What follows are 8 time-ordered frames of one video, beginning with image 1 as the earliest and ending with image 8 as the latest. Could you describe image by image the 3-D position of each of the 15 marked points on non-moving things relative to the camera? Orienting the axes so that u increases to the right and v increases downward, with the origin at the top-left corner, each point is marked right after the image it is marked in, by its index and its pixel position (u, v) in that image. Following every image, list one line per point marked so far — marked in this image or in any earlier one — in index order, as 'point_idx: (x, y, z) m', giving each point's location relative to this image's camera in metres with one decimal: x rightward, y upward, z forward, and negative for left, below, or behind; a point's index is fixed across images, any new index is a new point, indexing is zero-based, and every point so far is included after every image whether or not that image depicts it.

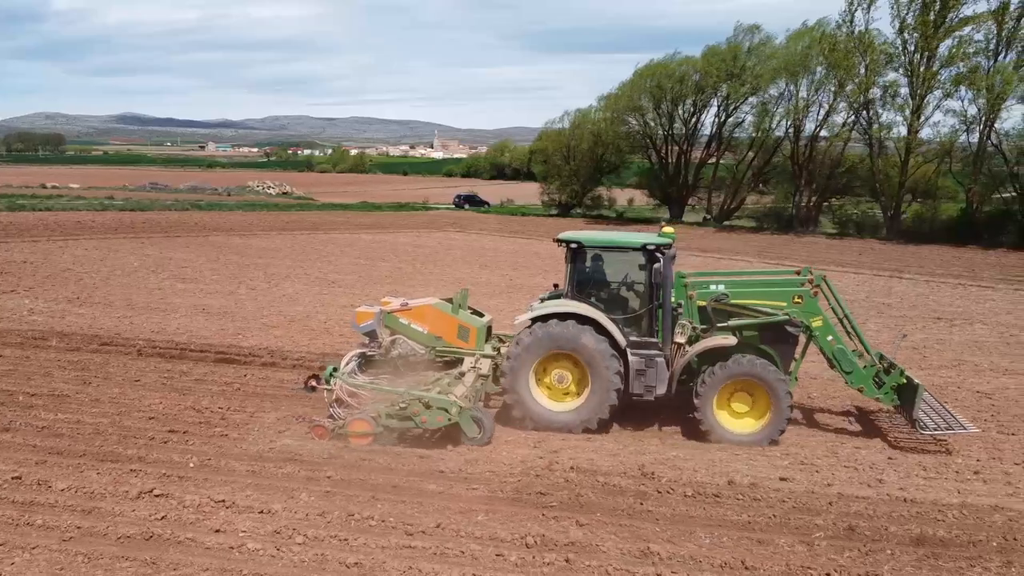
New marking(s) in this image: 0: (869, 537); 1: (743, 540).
0: (+2.3, -1.6, +5.2) m
1: (+1.5, -1.6, +5.2) m
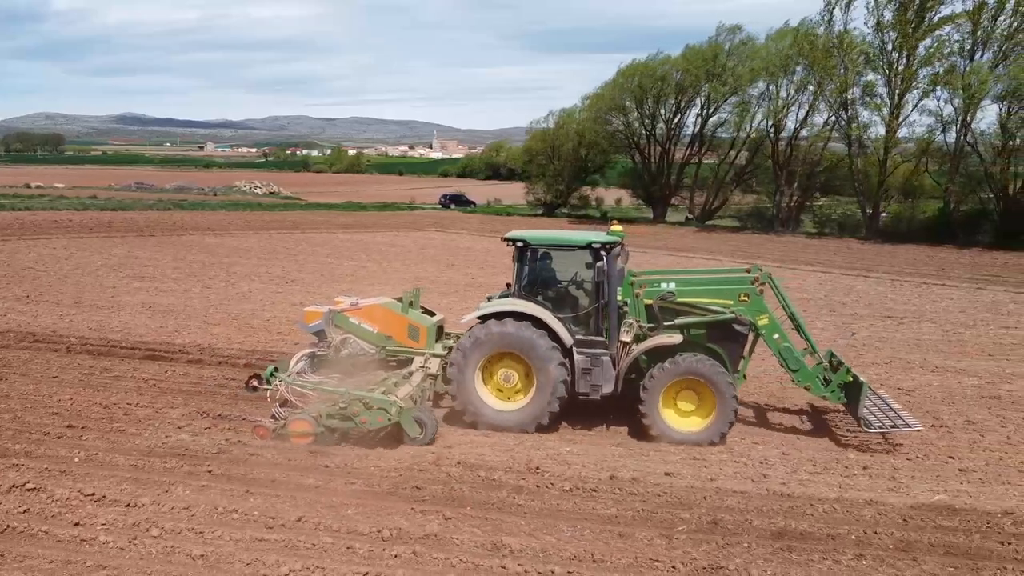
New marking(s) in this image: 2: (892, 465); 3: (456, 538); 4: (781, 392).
0: (+1.4, -1.6, +5.3) m
1: (+0.6, -1.6, +5.2) m
2: (+3.1, -1.5, +6.6) m
3: (-0.3, -1.6, +5.0) m
4: (+3.1, -1.2, +9.3) m
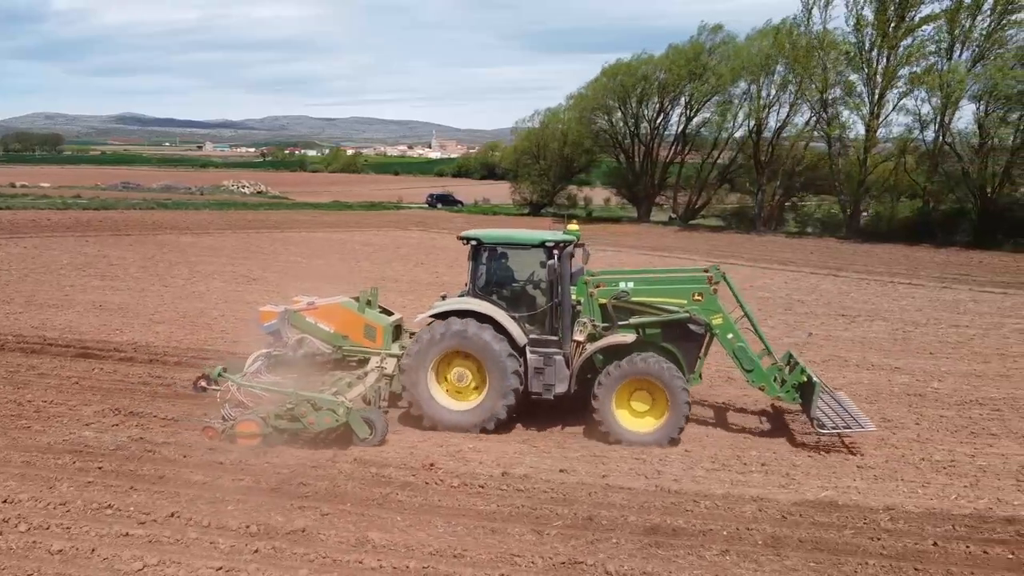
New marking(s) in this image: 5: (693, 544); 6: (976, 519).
0: (+0.6, -1.6, +5.3) m
1: (-0.2, -1.6, +5.2) m
2: (+2.3, -1.4, +6.6) m
3: (-1.2, -1.5, +5.0) m
4: (+2.3, -1.2, +9.3) m
5: (+1.1, -1.6, +5.0) m
6: (+3.1, -1.6, +5.5) m
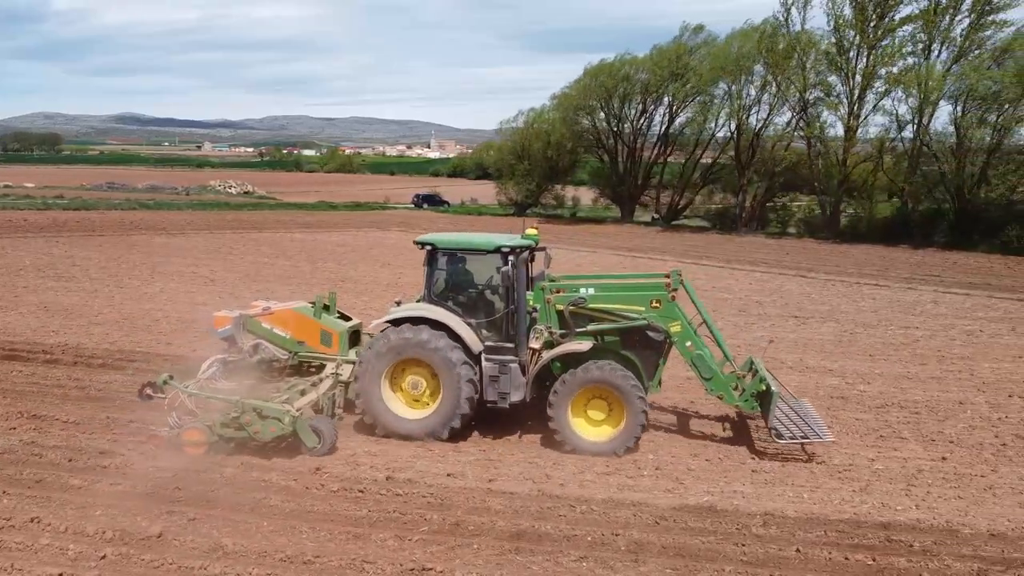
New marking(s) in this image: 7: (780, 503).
0: (-0.3, -1.6, +5.2) m
1: (-1.1, -1.6, +5.2) m
2: (+1.4, -1.5, +6.6) m
3: (-2.0, -1.6, +5.0) m
4: (+1.4, -1.2, +9.3) m
5: (+0.3, -1.6, +5.0) m
6: (+2.3, -1.6, +5.5) m
7: (+1.9, -1.6, +5.8) m
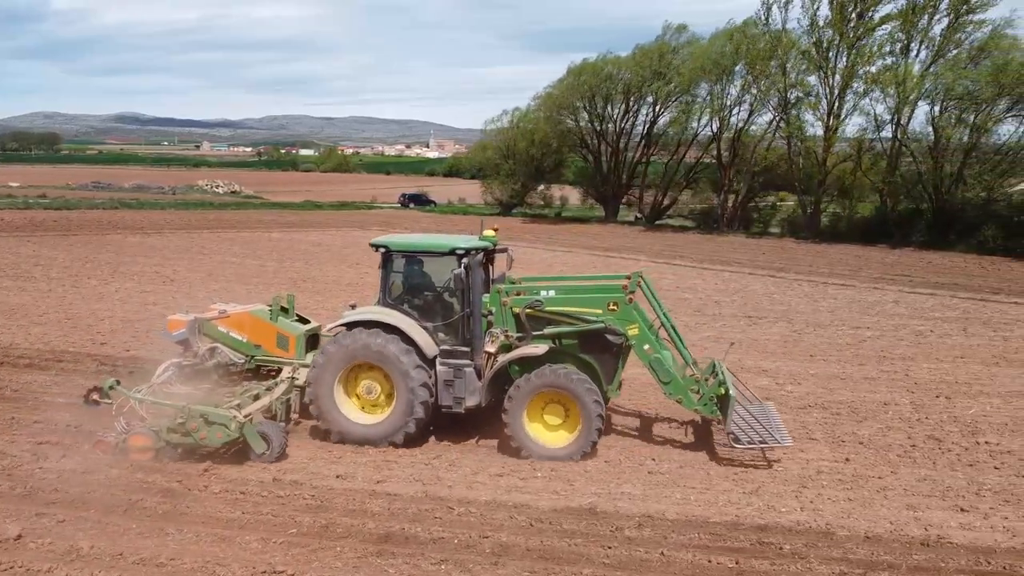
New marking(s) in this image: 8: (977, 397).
0: (-1.1, -1.6, +5.2) m
1: (-2.0, -1.6, +5.1) m
2: (+0.6, -1.5, +6.5) m
3: (-2.9, -1.6, +4.9) m
4: (+0.6, -1.2, +9.3) m
5: (-0.6, -1.6, +5.0) m
6: (+1.4, -1.6, +5.4) m
7: (+1.1, -1.6, +5.8) m
8: (+5.3, -1.2, +9.1) m
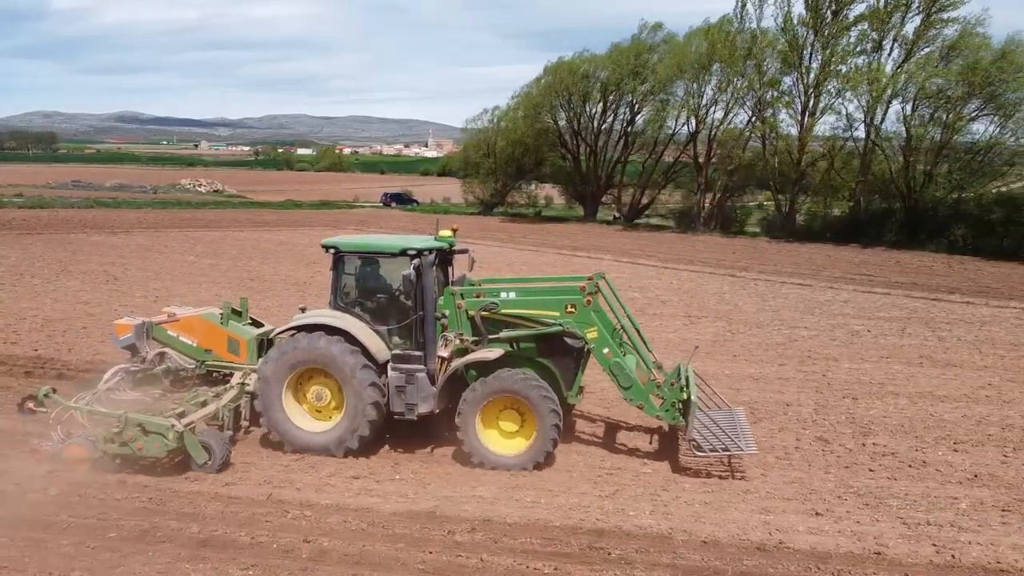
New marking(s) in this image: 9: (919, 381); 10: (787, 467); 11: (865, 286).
0: (-2.2, -1.6, +5.0) m
1: (-3.1, -1.6, +5.0) m
2: (-0.5, -1.5, +6.4) m
3: (-4.0, -1.5, +4.8) m
4: (-0.5, -1.2, +9.1) m
5: (-1.7, -1.6, +4.8) m
6: (+0.3, -1.6, +5.3) m
7: (0.0, -1.5, +5.6) m
8: (+4.2, -1.2, +9.0) m
9: (+5.0, -1.1, +9.8) m
10: (+2.3, -1.5, +6.7) m
11: (+8.5, +0.1, +19.5) m
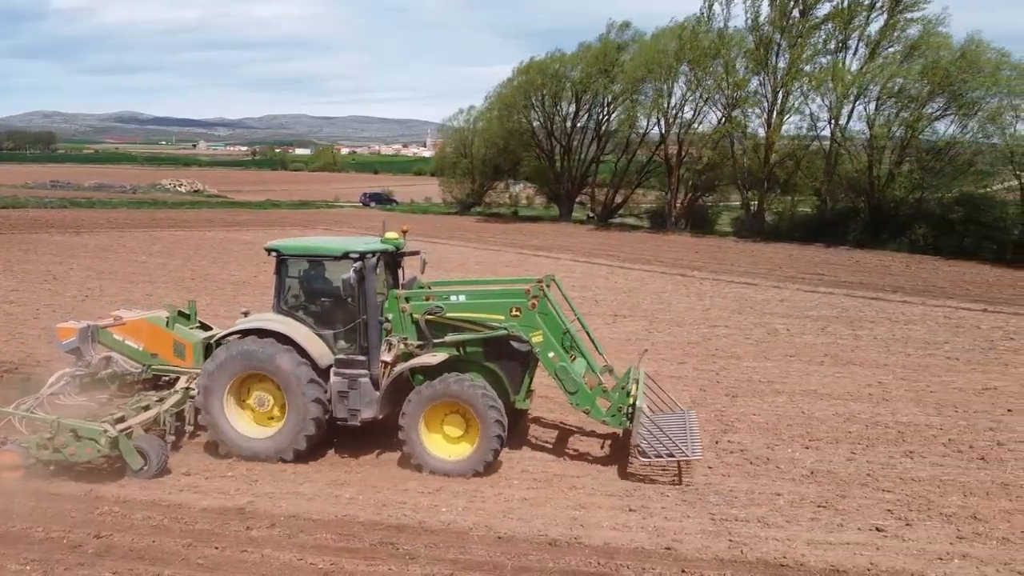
0: (-3.5, -1.6, +5.1) m
1: (-4.4, -1.6, +5.0) m
2: (-1.8, -1.4, +6.4) m
3: (-5.3, -1.5, +4.8) m
4: (-1.8, -1.2, +9.2) m
5: (-3.0, -1.6, +4.9) m
6: (-1.0, -1.6, +5.3) m
7: (-1.4, -1.5, +5.7) m
8: (+2.8, -1.2, +9.0) m
9: (+3.7, -1.1, +9.8) m
10: (+1.0, -1.5, +6.7) m
11: (+7.2, +0.1, +19.6) m
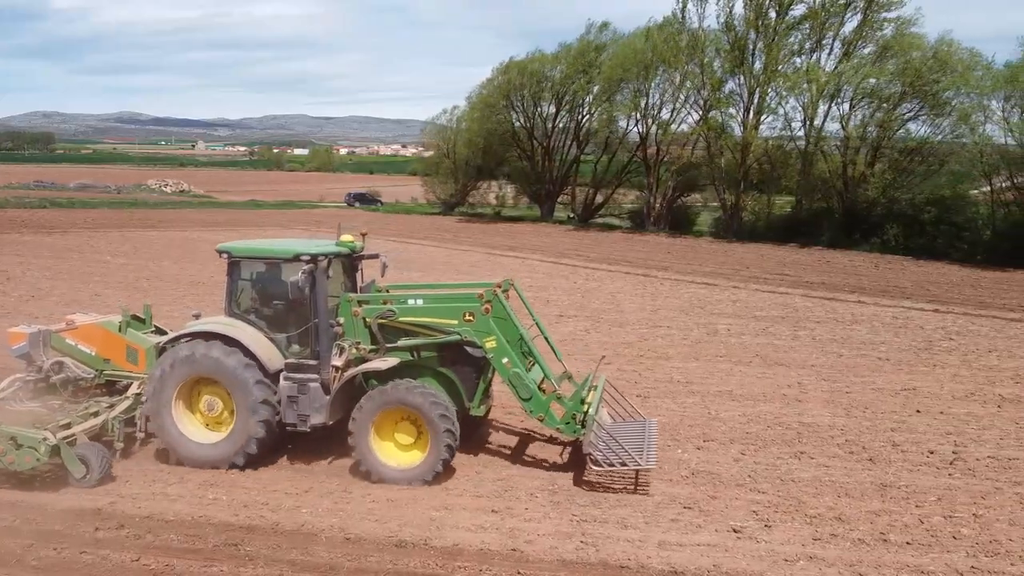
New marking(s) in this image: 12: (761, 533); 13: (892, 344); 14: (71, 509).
0: (-4.5, -1.6, +5.1) m
1: (-5.3, -1.6, +5.0) m
2: (-2.8, -1.4, +6.4) m
3: (-6.3, -1.5, +4.8) m
4: (-2.8, -1.2, +9.2) m
5: (-4.0, -1.6, +4.9) m
6: (-2.0, -1.6, +5.3) m
7: (-2.3, -1.5, +5.7) m
8: (+1.9, -1.2, +9.0) m
9: (+2.7, -1.1, +9.8) m
10: (0.0, -1.5, +6.7) m
11: (+6.3, +0.1, +19.5) m
12: (+1.7, -1.7, +5.5) m
13: (+5.9, -0.9, +12.4) m
14: (-3.0, -1.5, +5.6) m
